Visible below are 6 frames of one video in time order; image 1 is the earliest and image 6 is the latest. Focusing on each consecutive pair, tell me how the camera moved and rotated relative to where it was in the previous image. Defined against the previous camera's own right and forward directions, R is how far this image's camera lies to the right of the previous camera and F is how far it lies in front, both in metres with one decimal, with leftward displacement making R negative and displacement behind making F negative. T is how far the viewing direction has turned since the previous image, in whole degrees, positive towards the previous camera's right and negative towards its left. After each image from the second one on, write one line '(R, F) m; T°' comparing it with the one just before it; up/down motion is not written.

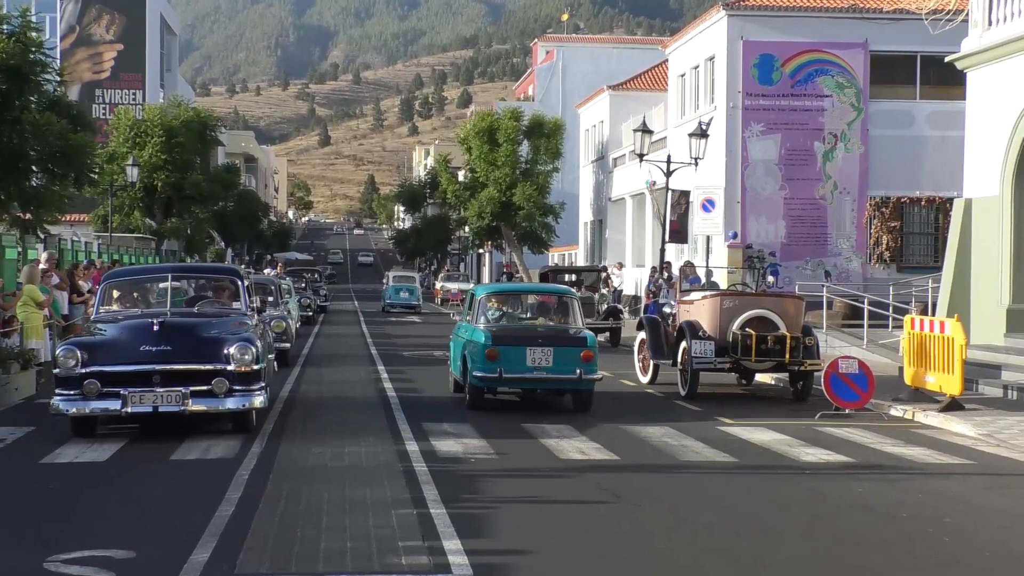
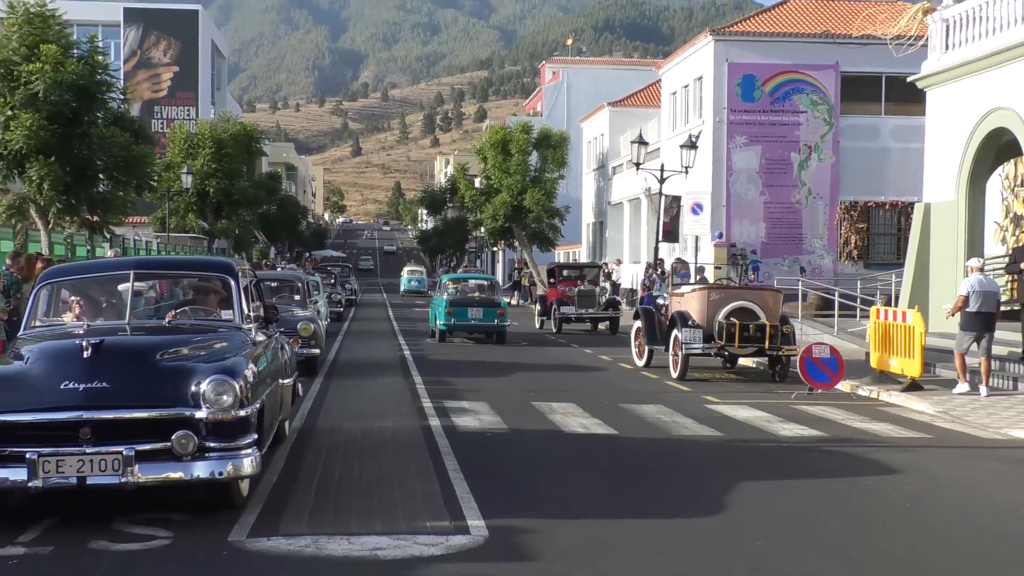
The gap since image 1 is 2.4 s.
(-0.1, -1.7) m; 0°
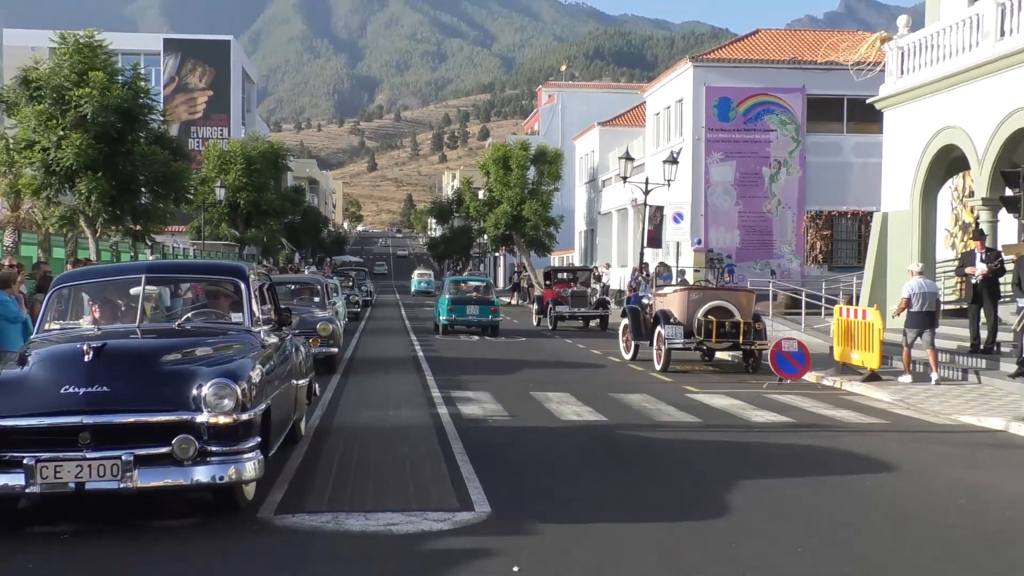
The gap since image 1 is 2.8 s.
(0.0, -1.7) m; 0°
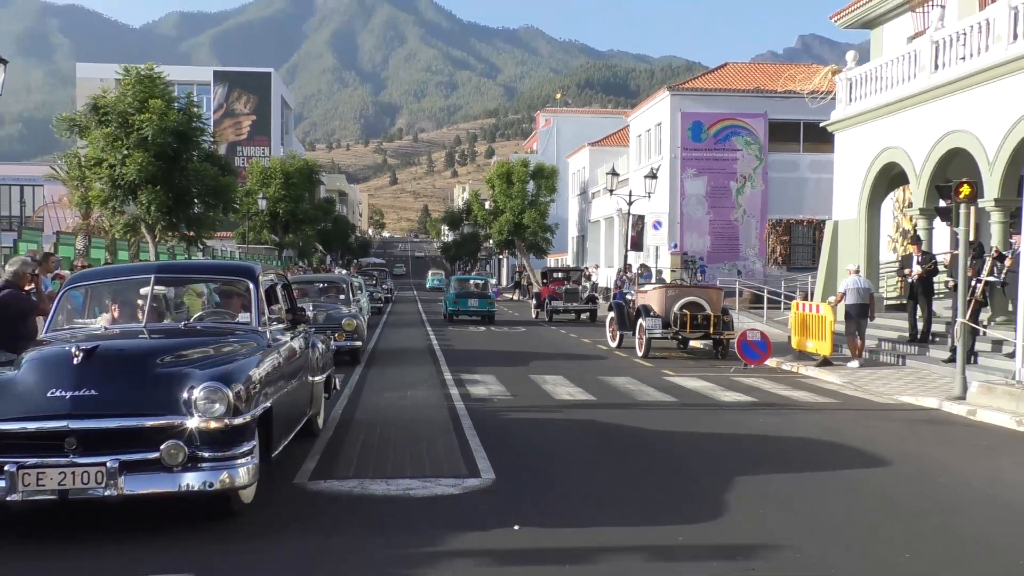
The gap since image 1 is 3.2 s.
(0.0, -2.6) m; 0°
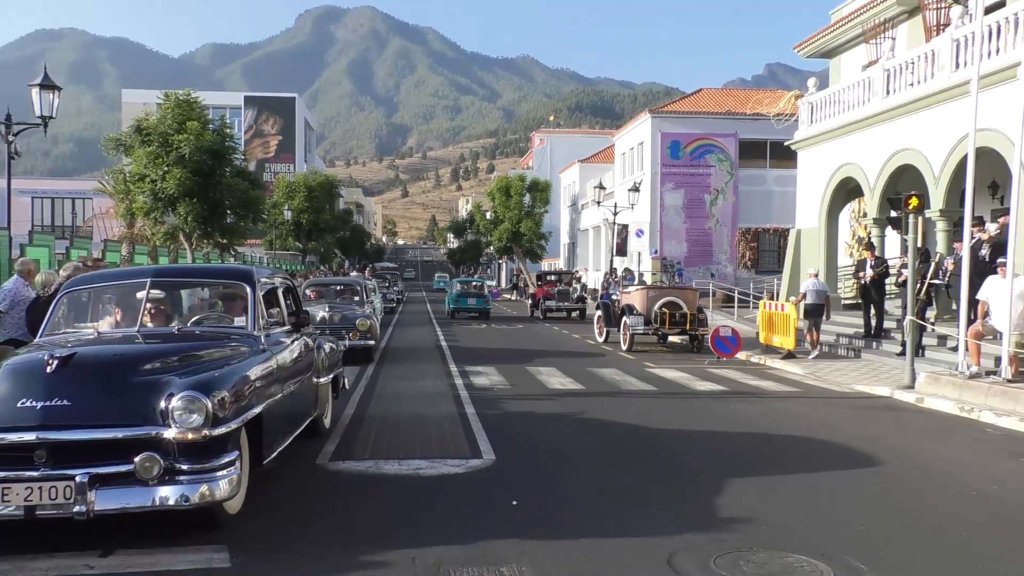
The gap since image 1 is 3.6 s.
(+0.1, -2.4) m; 0°
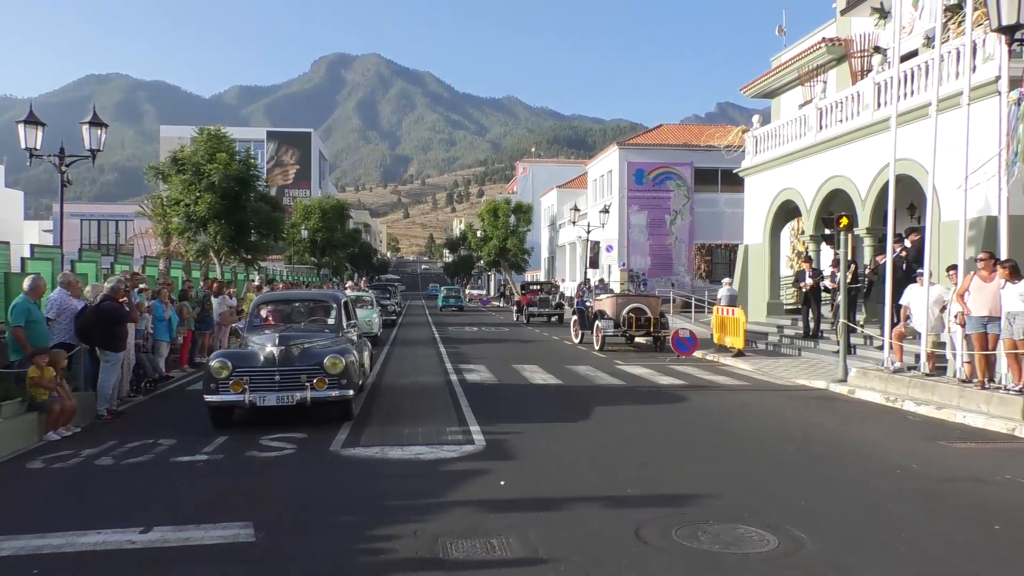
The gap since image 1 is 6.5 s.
(+0.1, -3.3) m; +1°
